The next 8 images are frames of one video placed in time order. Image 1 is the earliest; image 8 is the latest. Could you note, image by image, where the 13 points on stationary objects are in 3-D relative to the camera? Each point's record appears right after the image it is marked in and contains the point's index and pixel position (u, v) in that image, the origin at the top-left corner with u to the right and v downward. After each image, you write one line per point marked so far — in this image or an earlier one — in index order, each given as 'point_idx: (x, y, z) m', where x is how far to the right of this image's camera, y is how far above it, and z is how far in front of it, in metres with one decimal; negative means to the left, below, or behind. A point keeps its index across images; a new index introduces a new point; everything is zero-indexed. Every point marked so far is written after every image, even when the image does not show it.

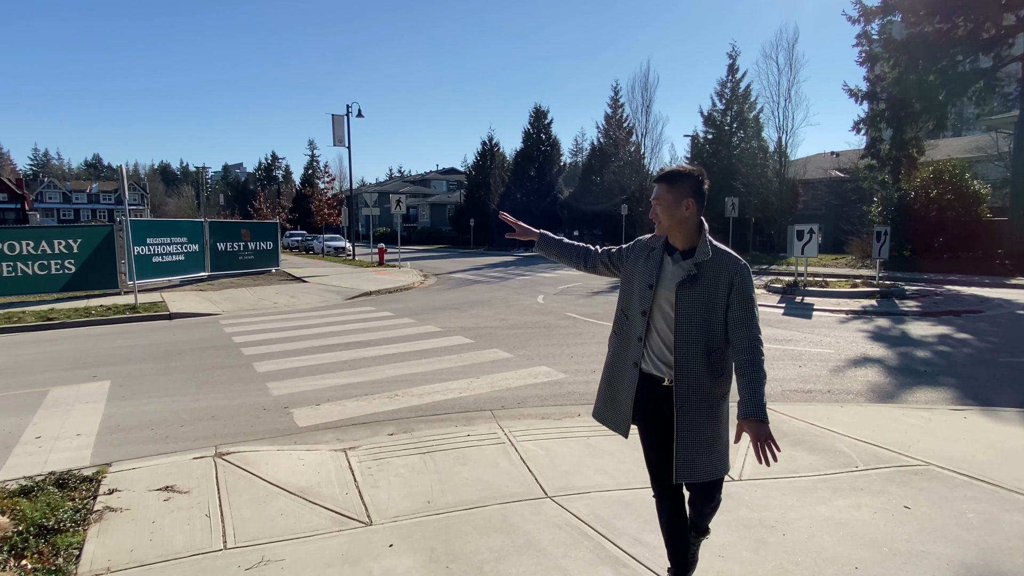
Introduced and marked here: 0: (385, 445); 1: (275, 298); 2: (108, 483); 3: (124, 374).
0: (-1.1, -1.3, +5.0) m
1: (-5.9, -0.2, +15.2) m
2: (-2.7, -1.3, +4.1) m
3: (-4.9, -1.1, +7.8) m
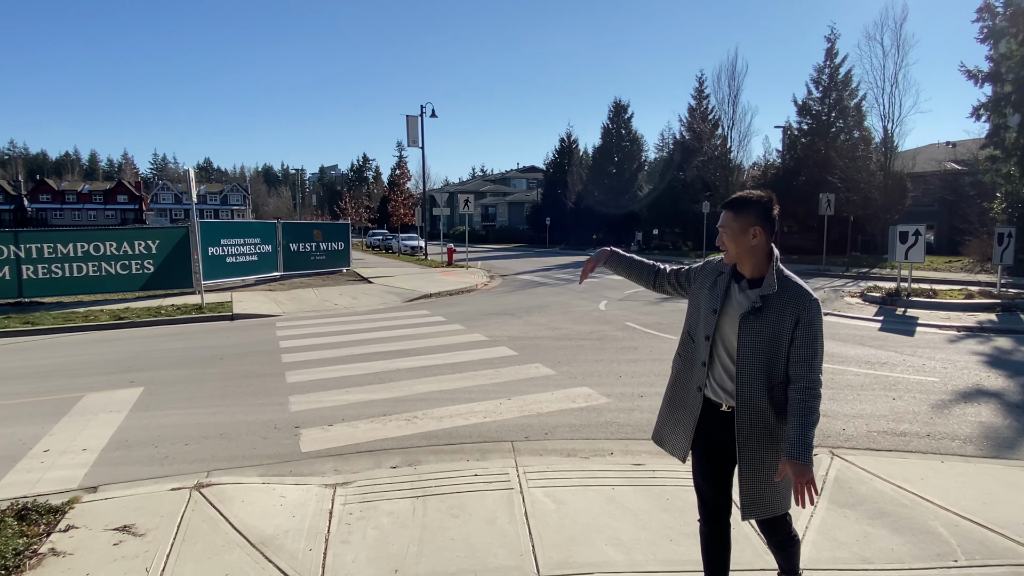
0: (-1.0, -1.4, +4.5) m
1: (-4.4, -0.3, +15.2) m
2: (-2.7, -1.4, +3.7) m
3: (-4.4, -1.2, +7.7) m
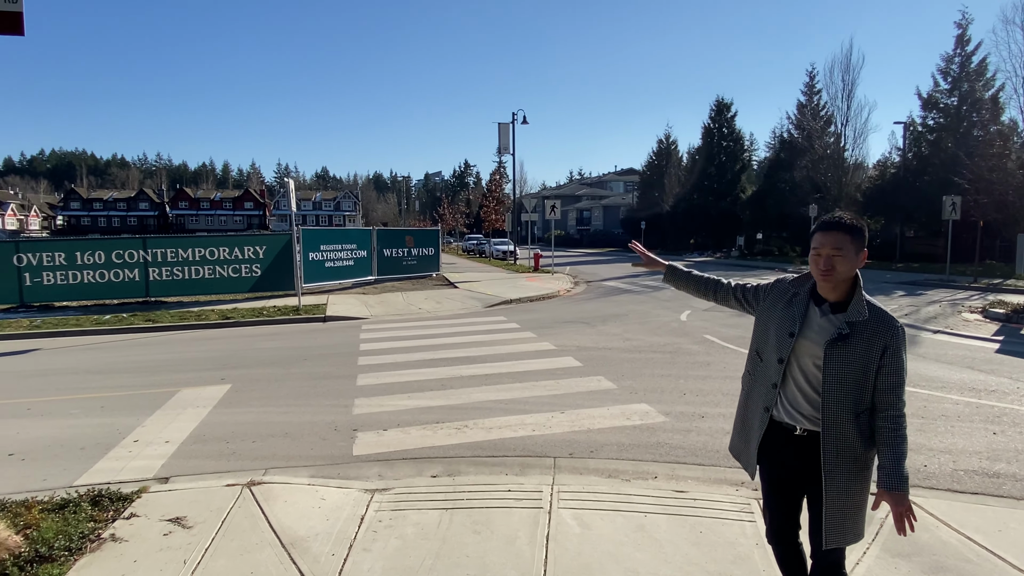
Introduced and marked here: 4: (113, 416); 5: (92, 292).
0: (-0.7, -1.5, +4.6) m
1: (-2.4, -0.4, +15.7) m
2: (-2.6, -1.5, +4.1) m
3: (-3.6, -1.3, +8.3) m
4: (-4.4, -1.4, +6.7) m
5: (-10.9, -0.1, +15.8) m
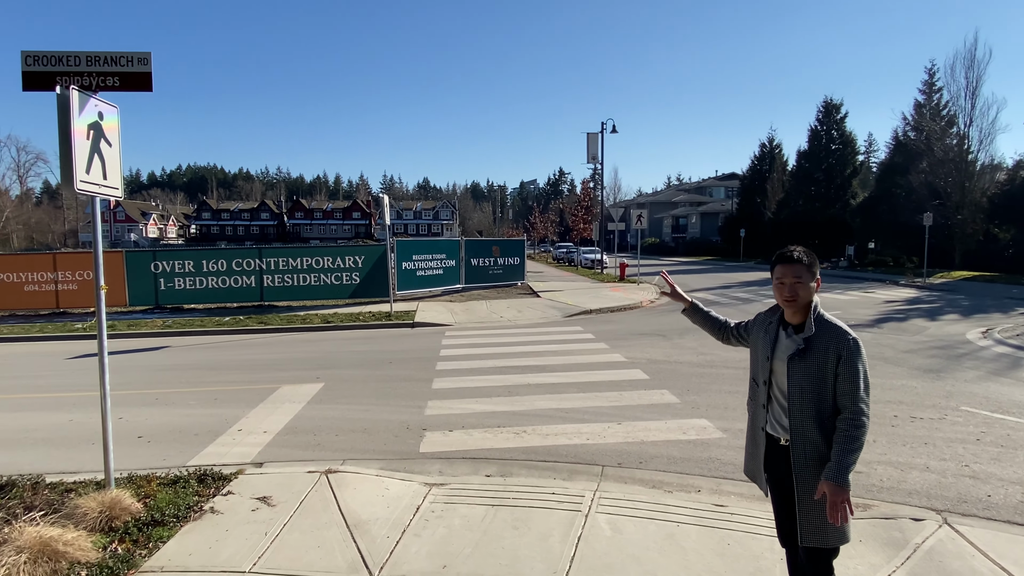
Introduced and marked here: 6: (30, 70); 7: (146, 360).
0: (-0.3, -1.6, +5.0) m
1: (-0.2, -0.6, +16.2) m
2: (-2.2, -1.6, +4.9) m
3: (-2.6, -1.4, +9.2) m
4: (-3.6, -1.5, +7.6) m
5: (-8.6, -0.2, +17.7) m
6: (-3.5, +1.6, +4.4) m
7: (-6.7, -1.3, +11.2) m
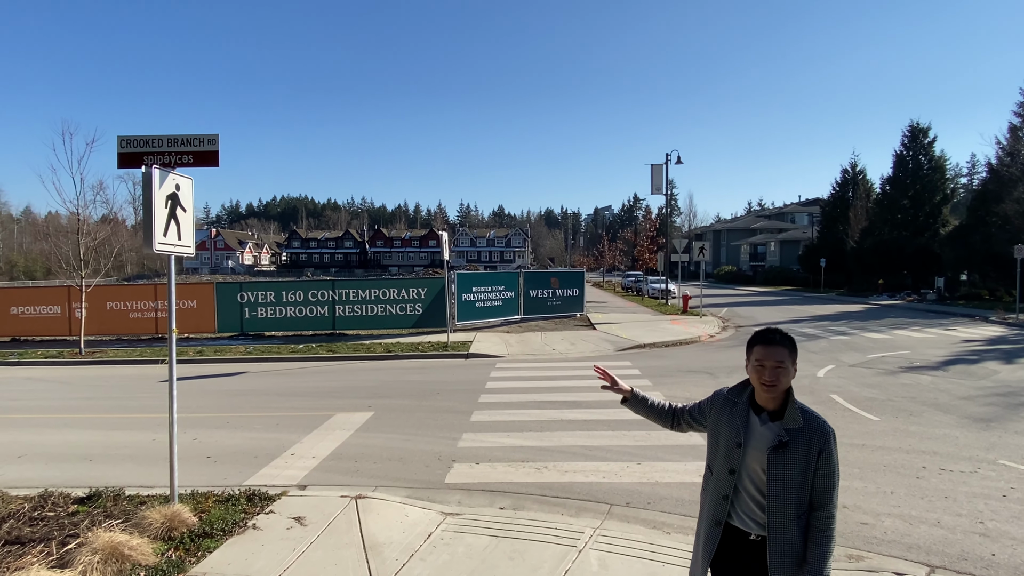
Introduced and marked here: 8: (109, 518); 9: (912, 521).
0: (-0.3, -2.1, +5.4) m
1: (+1.2, -1.5, +16.6) m
2: (-2.2, -2.0, +5.5) m
3: (-2.0, -2.0, +9.8) m
4: (-3.2, -2.0, +8.5) m
5: (-6.9, -1.1, +19.1) m
6: (-3.4, +1.2, +5.3) m
7: (-5.8, -2.0, +12.3) m
8: (-3.4, -1.9, +5.1) m
9: (+3.4, -2.0, +5.2) m
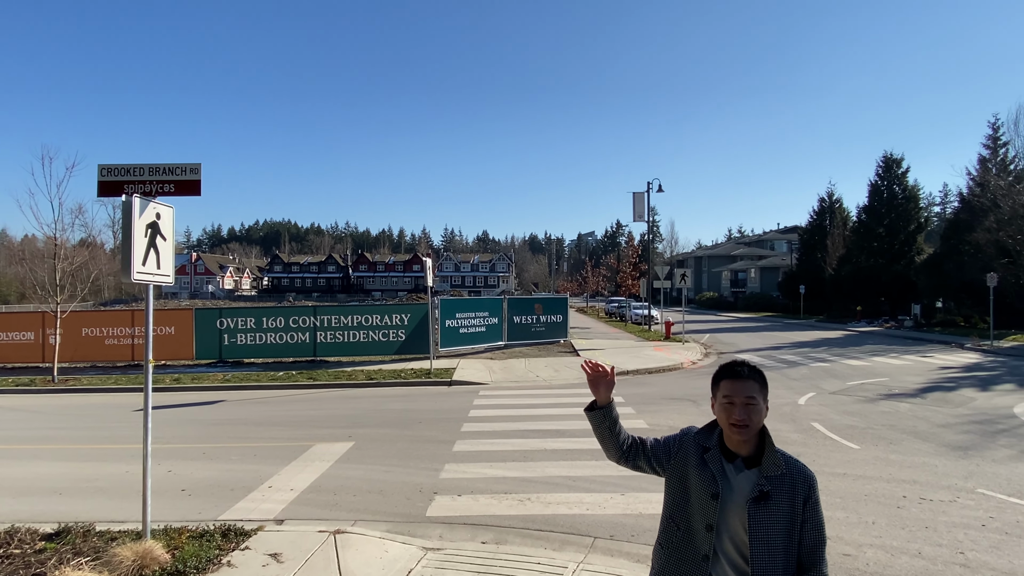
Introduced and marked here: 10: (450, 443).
0: (-0.4, -2.3, +5.3) m
1: (+0.8, -2.3, +16.6) m
2: (-2.3, -2.2, +5.4) m
3: (-2.3, -2.4, +9.7) m
4: (-3.4, -2.4, +8.3) m
5: (-7.4, -2.0, +18.8) m
6: (-3.5, +0.9, +5.3) m
7: (-6.2, -2.5, +12.1) m
8: (-3.5, -2.2, +4.9) m
9: (+3.2, -2.2, +5.2) m
10: (-0.9, -2.4, +9.3) m
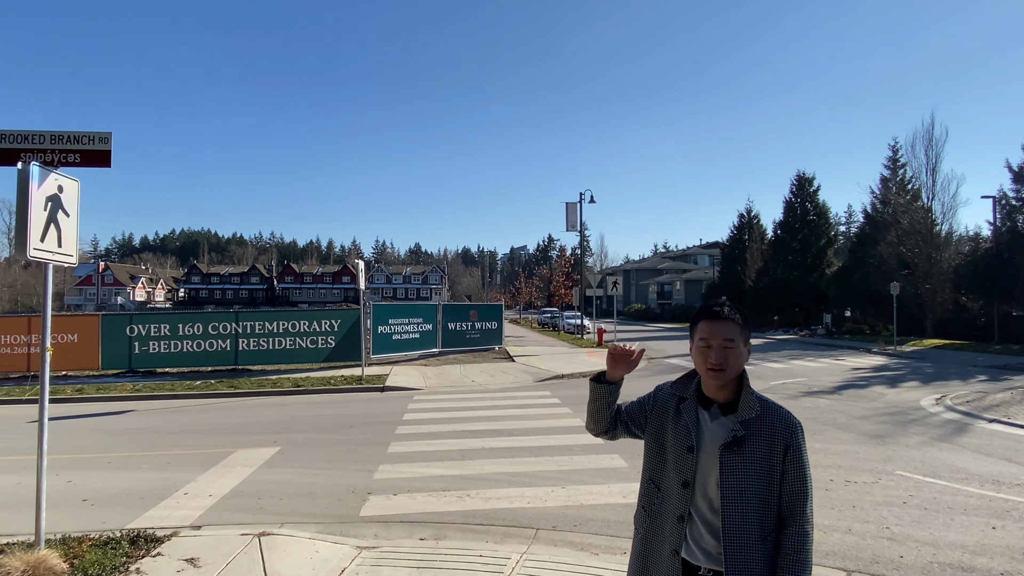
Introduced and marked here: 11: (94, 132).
0: (-0.9, -2.2, +5.0) m
1: (-1.0, -2.4, +16.4) m
2: (-2.8, -2.1, +4.9) m
3: (-3.3, -2.4, +9.2) m
4: (-4.3, -2.3, +7.7) m
5: (-9.4, -2.1, +17.7) m
6: (-4.0, +1.1, +4.7) m
7: (-7.4, -2.5, +11.1) m
8: (-4.0, -2.0, +4.3) m
9: (+2.7, -2.1, +5.3) m
10: (-1.9, -2.3, +8.9) m
11: (-3.4, +1.3, +4.9) m
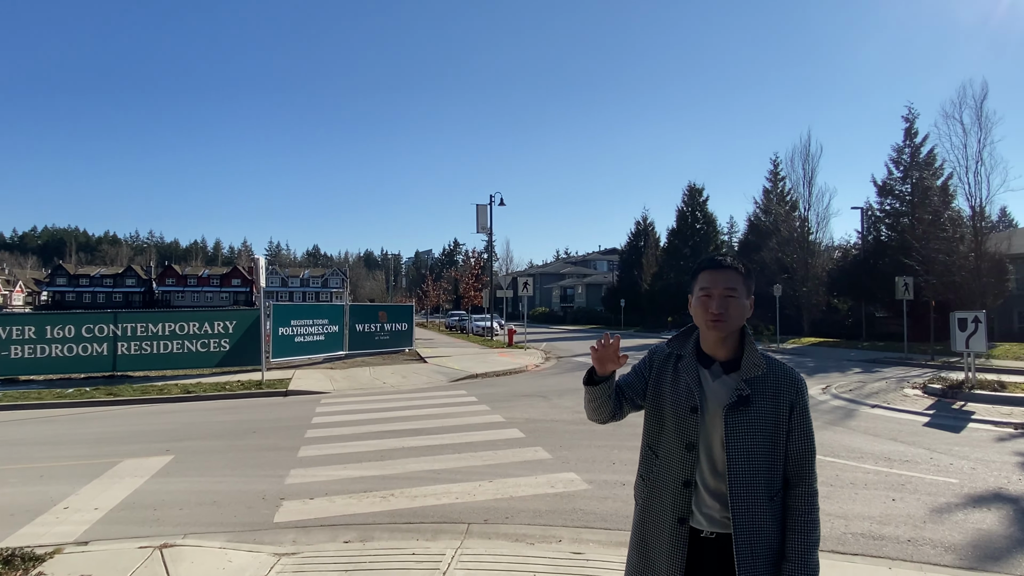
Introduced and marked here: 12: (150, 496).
0: (-1.4, -2.0, +4.7) m
1: (-3.3, -2.4, +15.8) m
2: (-3.3, -2.0, +4.2) m
3: (-4.4, -2.2, +8.4) m
4: (-5.1, -2.2, +6.7) m
5: (-11.8, -2.0, +15.8) m
6: (-4.4, +1.2, +3.9) m
7: (-8.8, -2.4, +9.7) m
8: (-4.3, -1.9, +3.5) m
9: (+2.1, -2.0, +5.5) m
10: (-3.0, -2.2, +8.3) m
11: (-3.9, +1.4, +4.2) m
12: (-3.8, -2.2, +6.4) m
